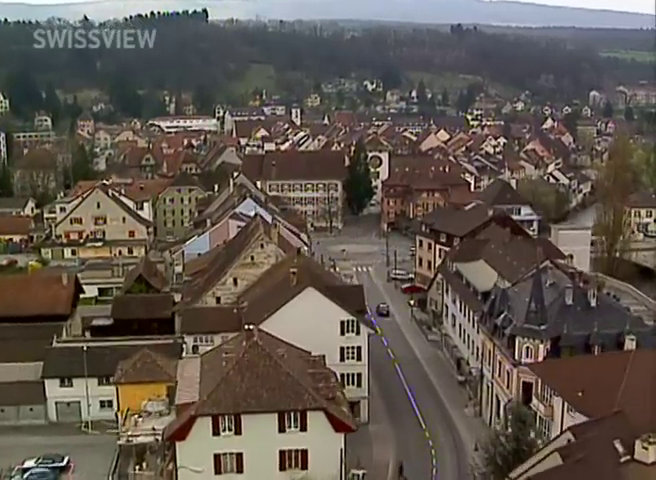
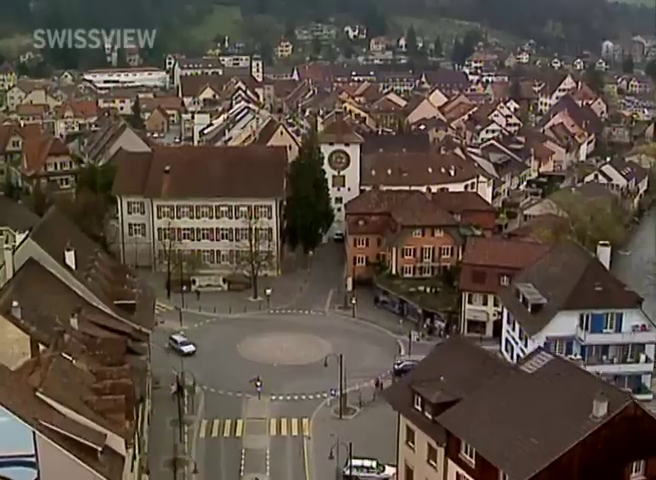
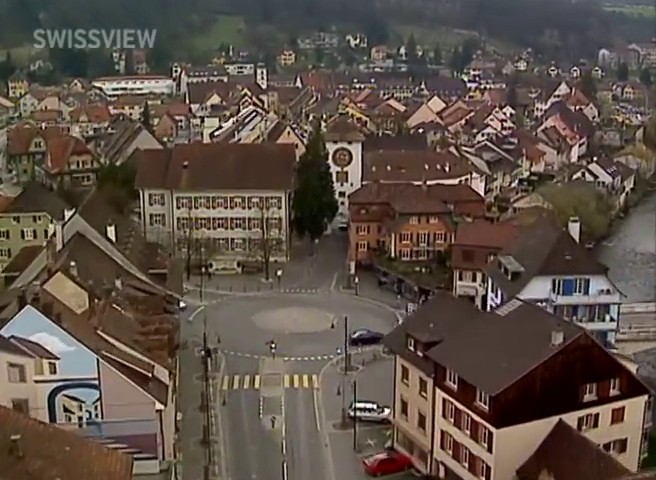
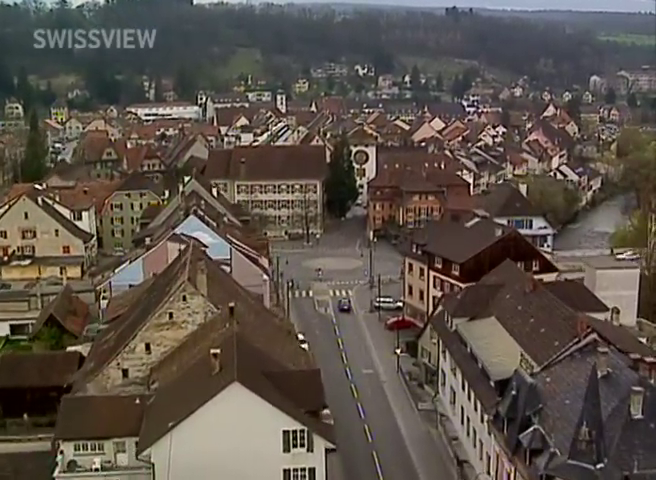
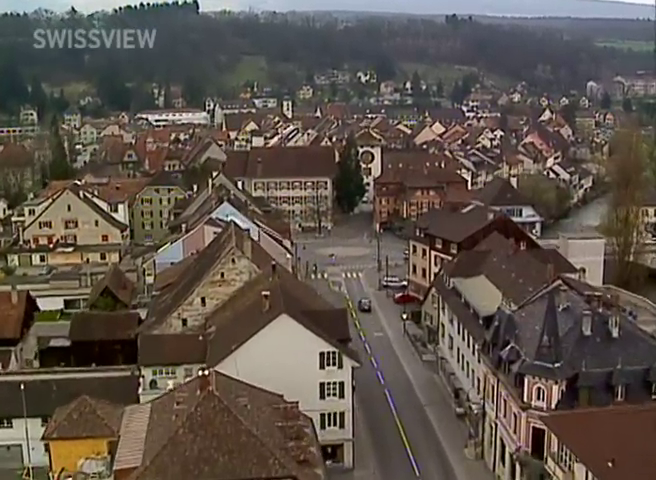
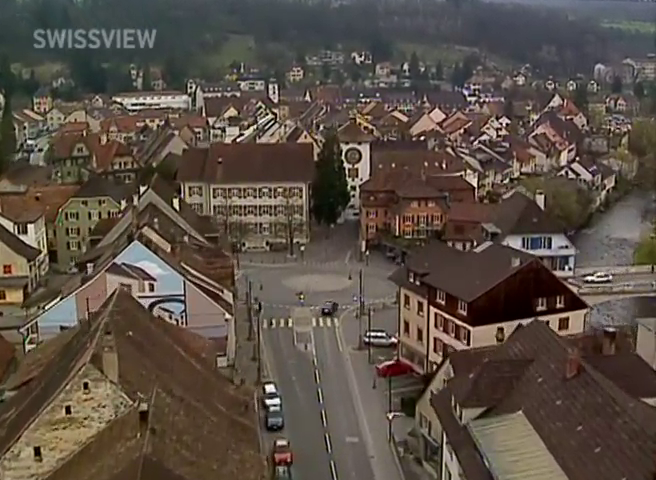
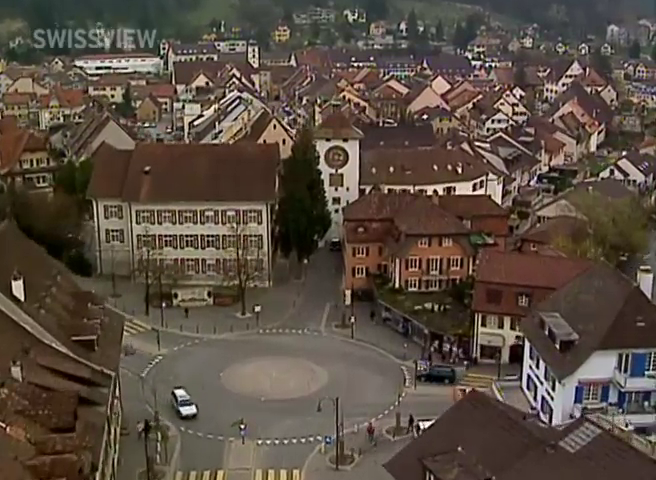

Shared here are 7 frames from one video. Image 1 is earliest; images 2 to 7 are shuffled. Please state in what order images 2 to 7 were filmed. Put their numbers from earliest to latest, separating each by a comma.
5, 4, 6, 3, 2, 7
